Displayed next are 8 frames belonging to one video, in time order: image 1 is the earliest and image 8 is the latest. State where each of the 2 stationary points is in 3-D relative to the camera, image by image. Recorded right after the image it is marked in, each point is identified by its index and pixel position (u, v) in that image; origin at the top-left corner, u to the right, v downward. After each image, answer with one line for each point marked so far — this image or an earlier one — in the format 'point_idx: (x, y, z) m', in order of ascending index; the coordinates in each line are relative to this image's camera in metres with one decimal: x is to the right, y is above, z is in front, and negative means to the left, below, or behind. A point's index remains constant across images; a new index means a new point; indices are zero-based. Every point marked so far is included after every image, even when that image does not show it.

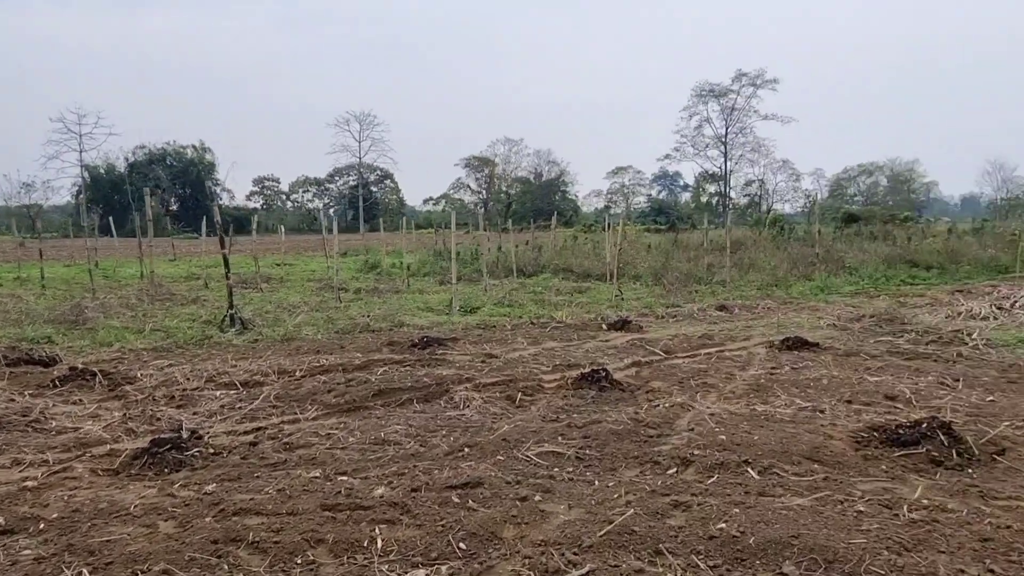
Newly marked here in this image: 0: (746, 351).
0: (+2.3, -0.6, +7.0) m
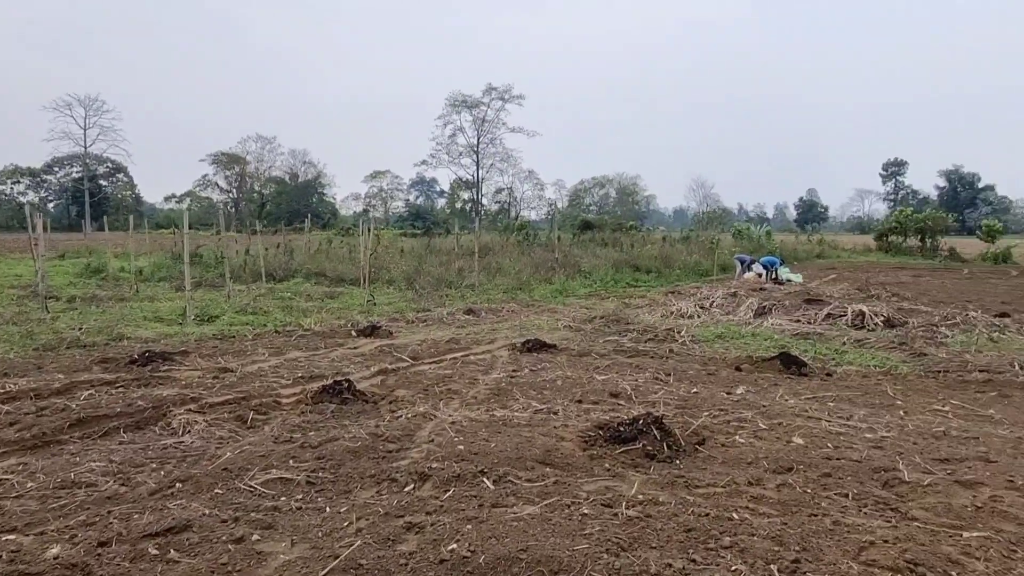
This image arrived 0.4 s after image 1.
0: (-0.2, -0.7, +7.2) m
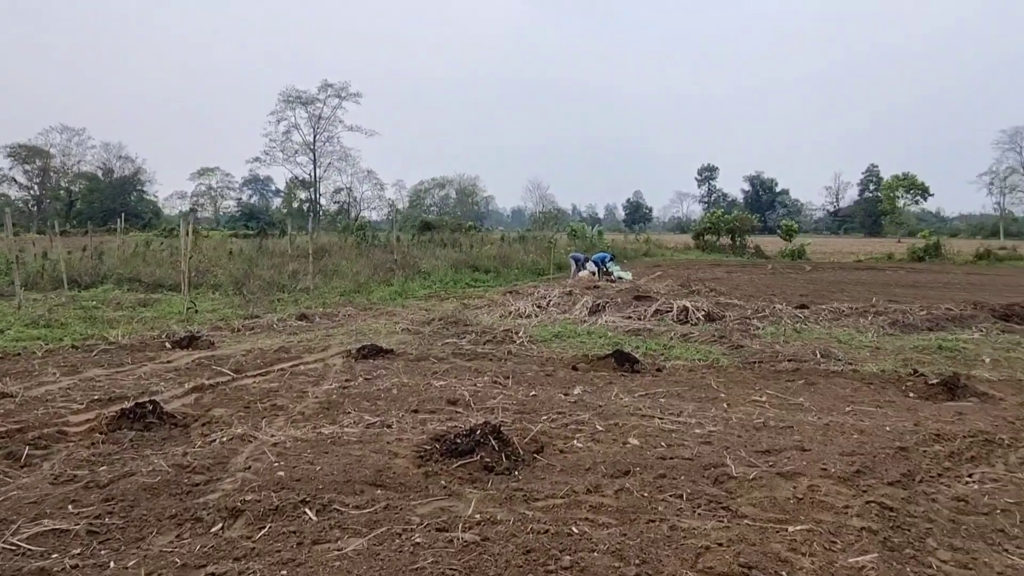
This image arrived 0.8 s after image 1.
0: (-1.8, -0.7, +6.8) m
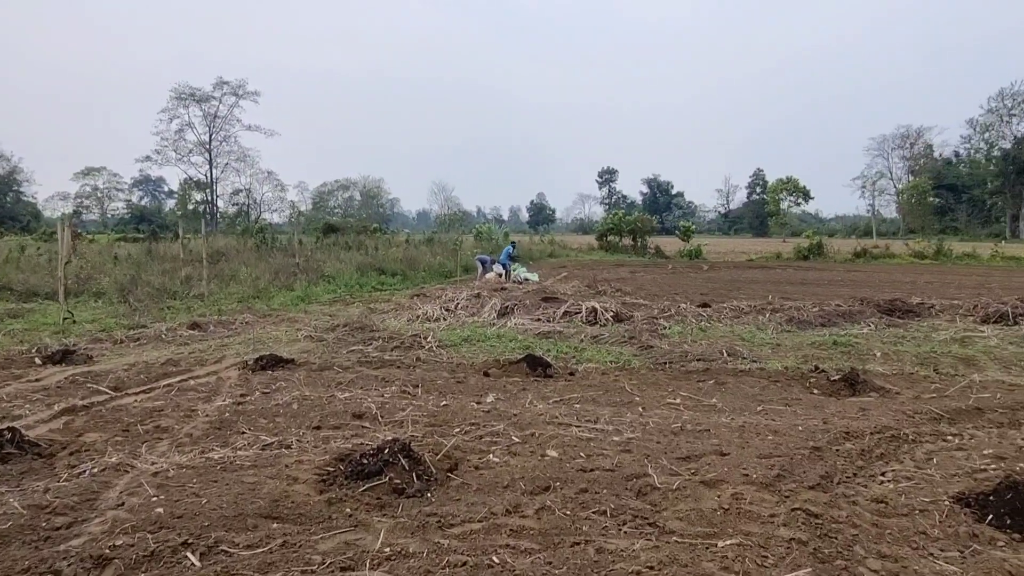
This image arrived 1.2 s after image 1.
0: (-2.6, -0.8, +6.2) m
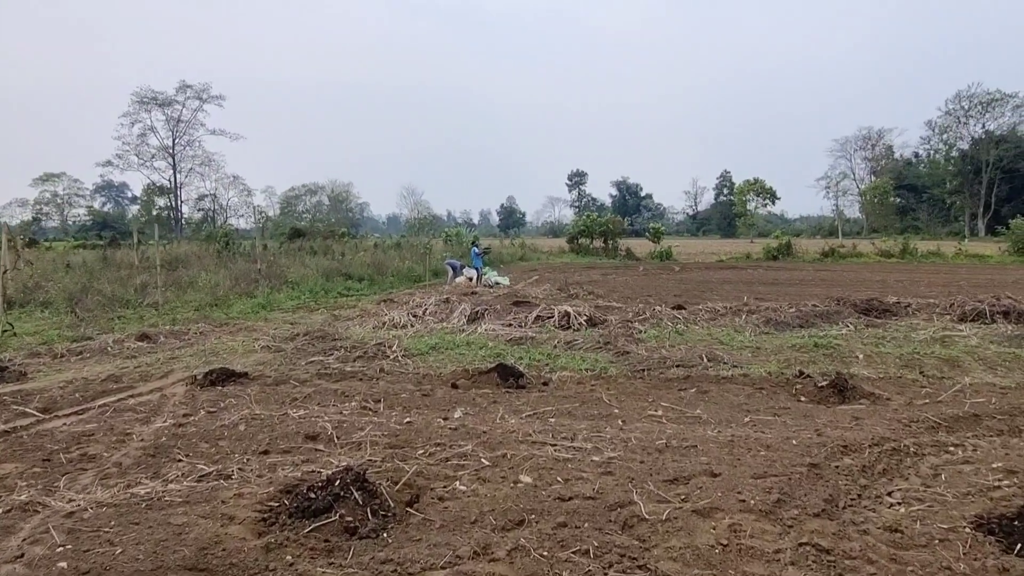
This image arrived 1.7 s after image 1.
0: (-2.8, -0.8, +5.8) m
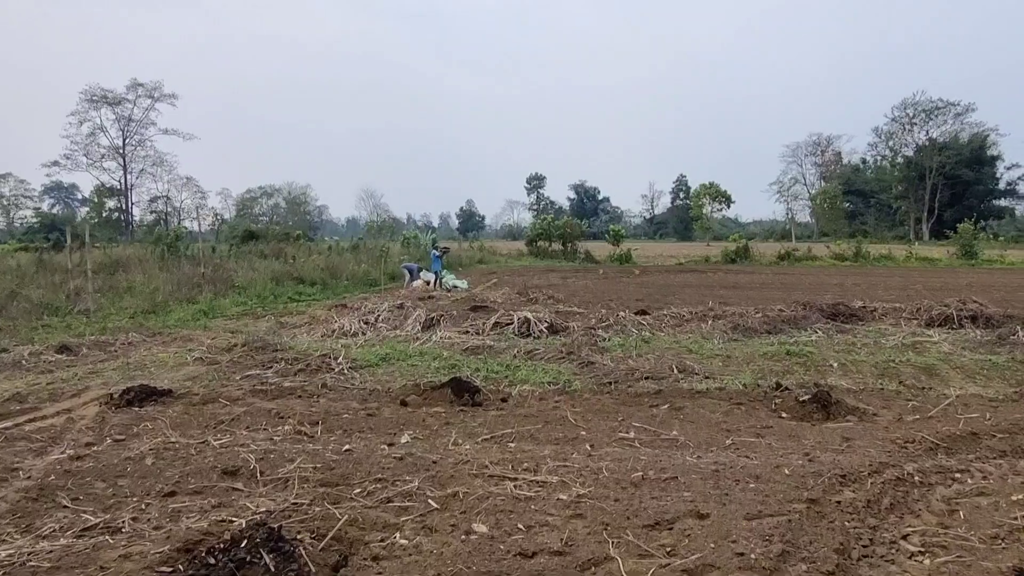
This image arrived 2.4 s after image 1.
0: (-3.2, -0.9, +5.1) m
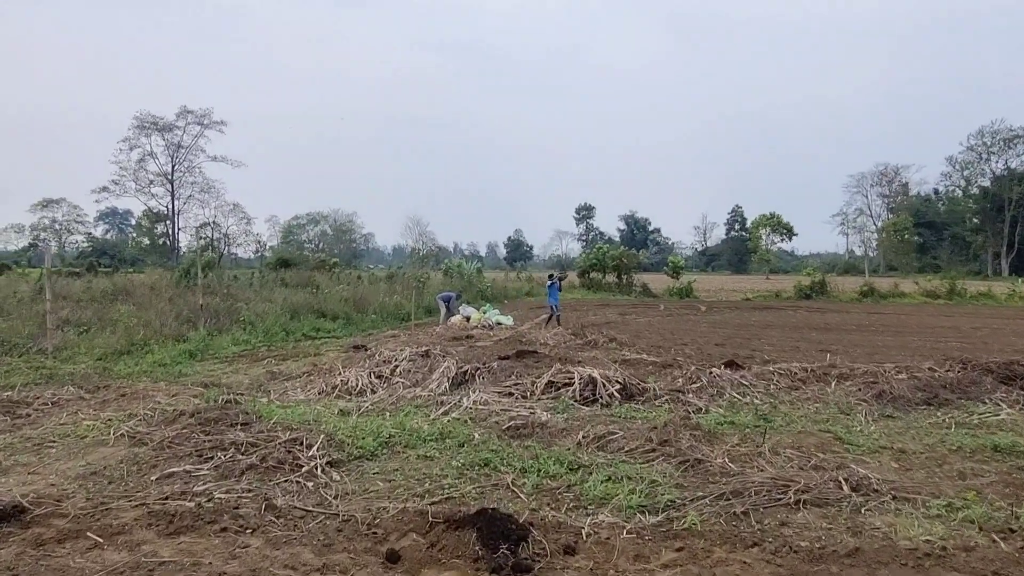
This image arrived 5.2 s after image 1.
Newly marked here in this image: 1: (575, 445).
0: (-2.9, -1.1, +3.0) m
1: (+0.4, -1.0, +4.7) m
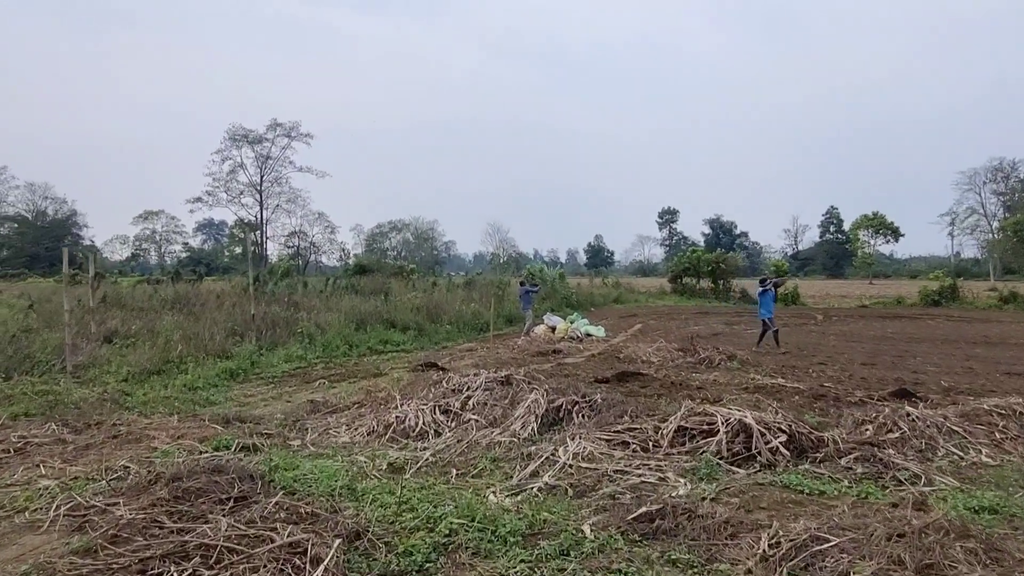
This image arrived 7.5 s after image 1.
0: (-2.5, -1.2, +1.5) m
1: (+0.9, -1.0, +2.8) m
